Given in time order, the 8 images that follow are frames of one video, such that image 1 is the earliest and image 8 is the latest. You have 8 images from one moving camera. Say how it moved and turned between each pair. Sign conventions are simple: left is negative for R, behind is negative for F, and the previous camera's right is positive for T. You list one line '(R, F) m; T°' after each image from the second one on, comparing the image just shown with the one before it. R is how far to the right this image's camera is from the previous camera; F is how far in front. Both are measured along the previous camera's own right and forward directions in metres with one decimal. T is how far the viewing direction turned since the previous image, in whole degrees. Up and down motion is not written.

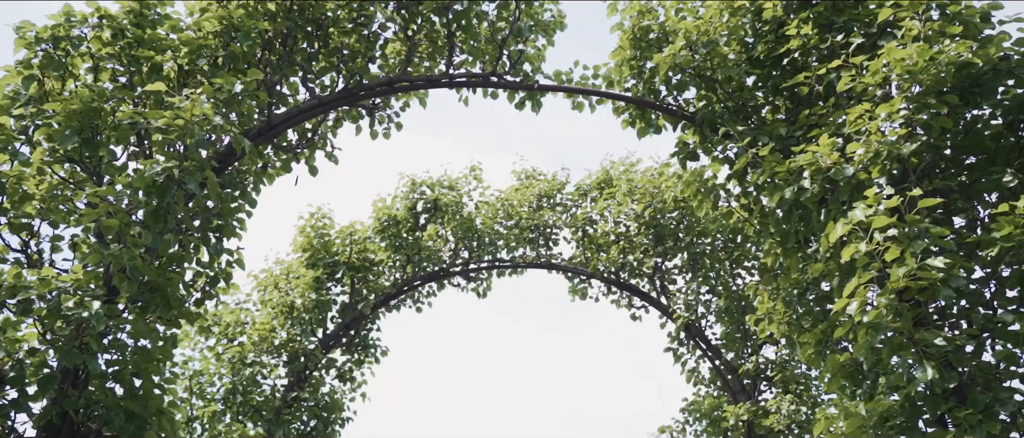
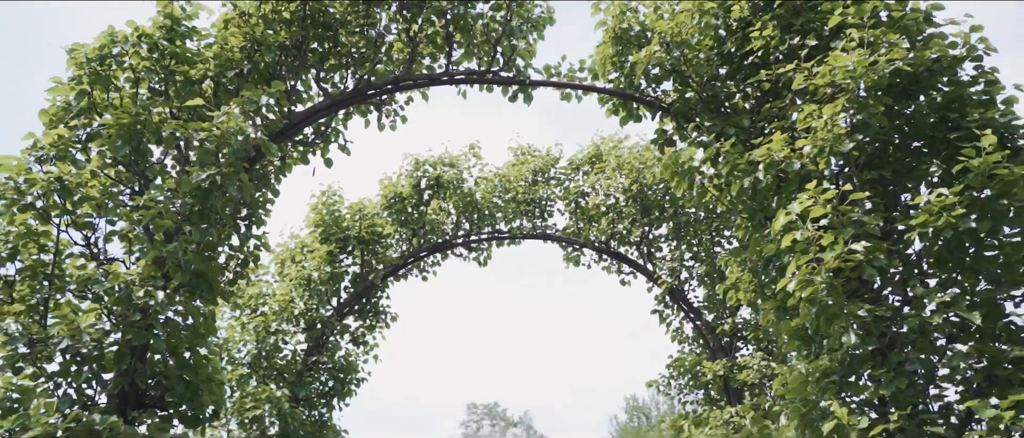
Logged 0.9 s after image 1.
(0.0, -0.5) m; 0°
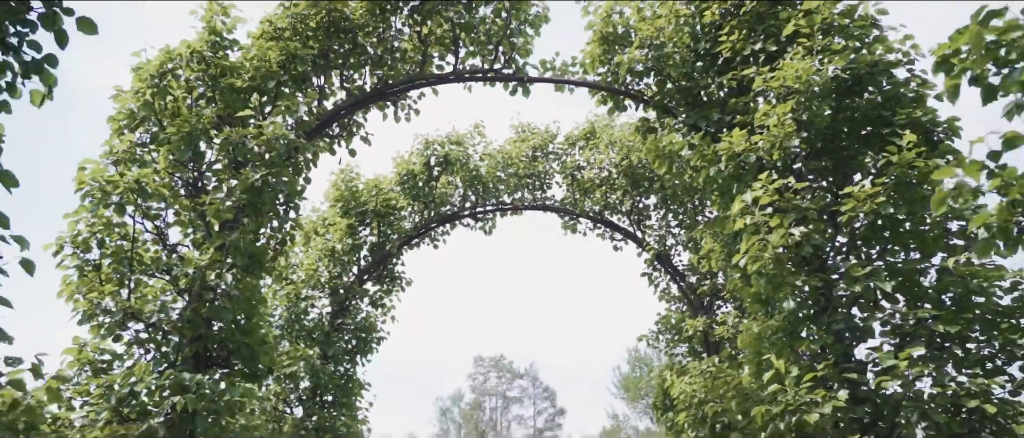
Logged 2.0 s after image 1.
(0.0, -0.6) m; 0°
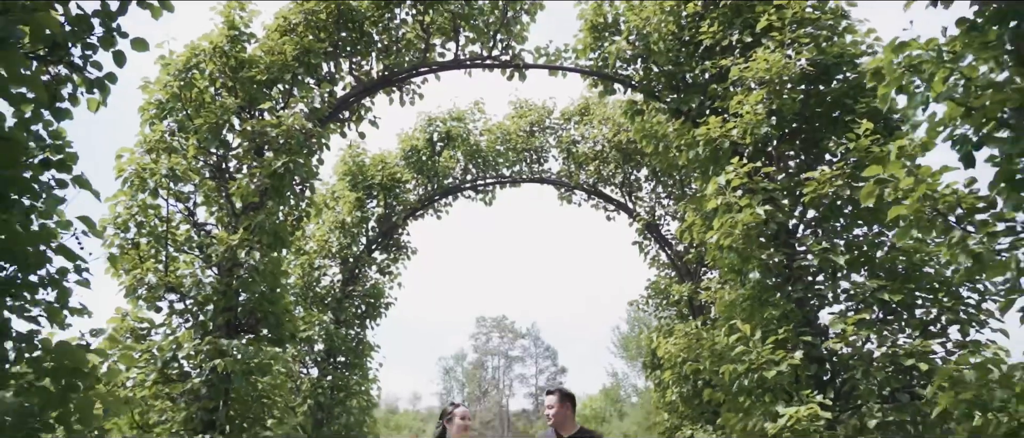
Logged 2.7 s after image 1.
(0.0, -0.4) m; 0°
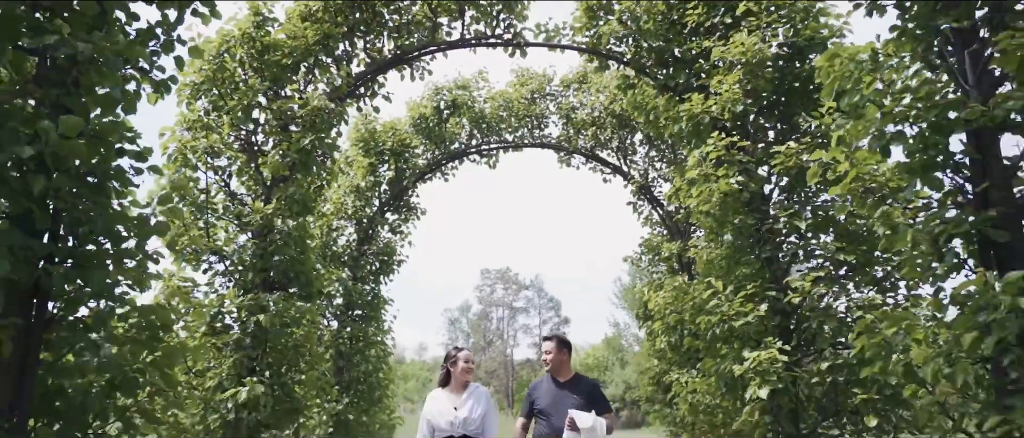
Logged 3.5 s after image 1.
(0.0, -0.5) m; 0°
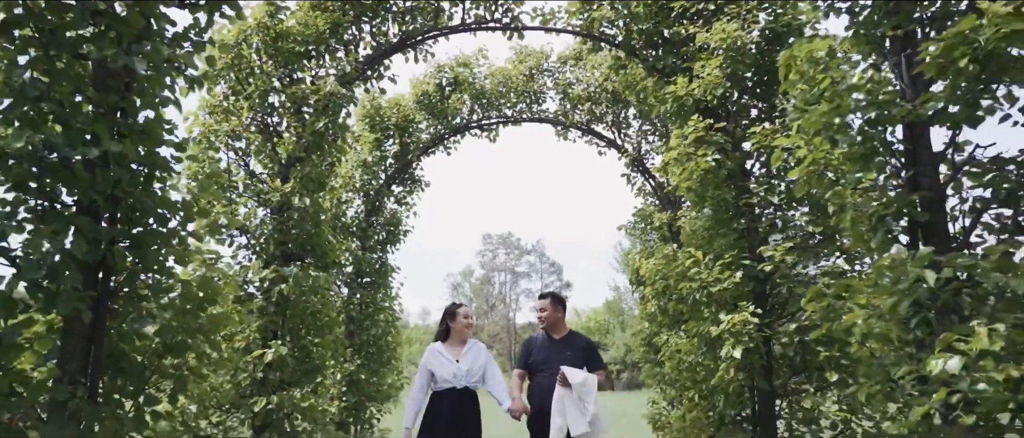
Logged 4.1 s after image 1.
(0.0, -0.4) m; 0°
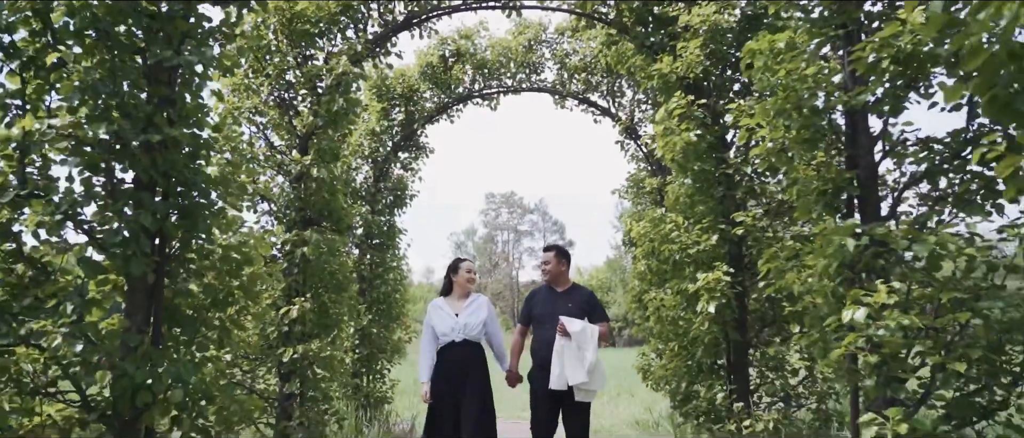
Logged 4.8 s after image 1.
(0.0, -0.5) m; 0°
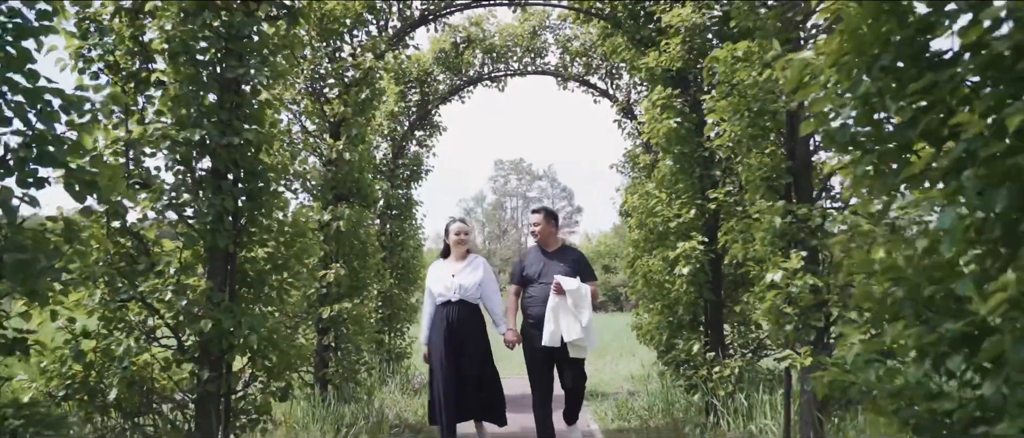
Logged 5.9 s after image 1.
(0.0, -0.9) m; -1°
